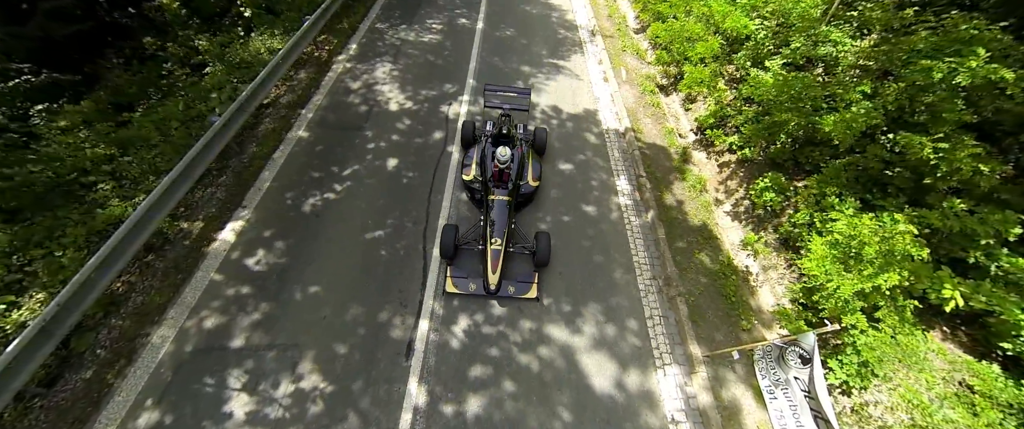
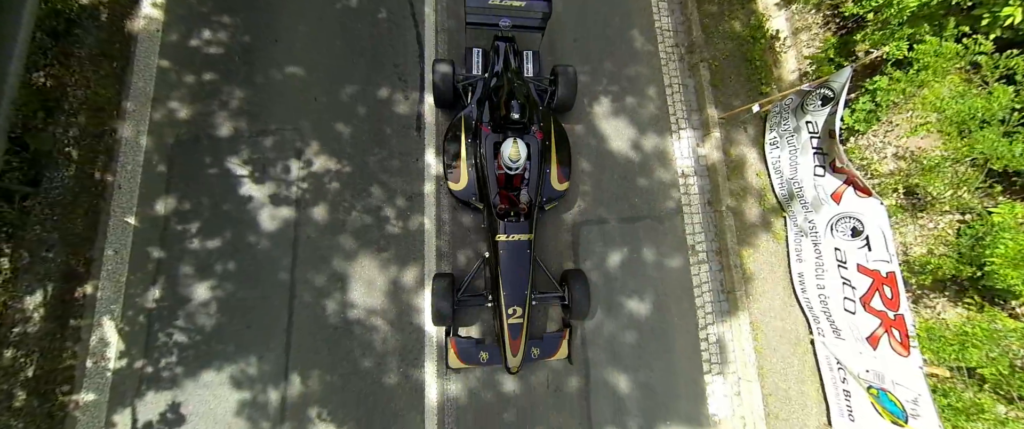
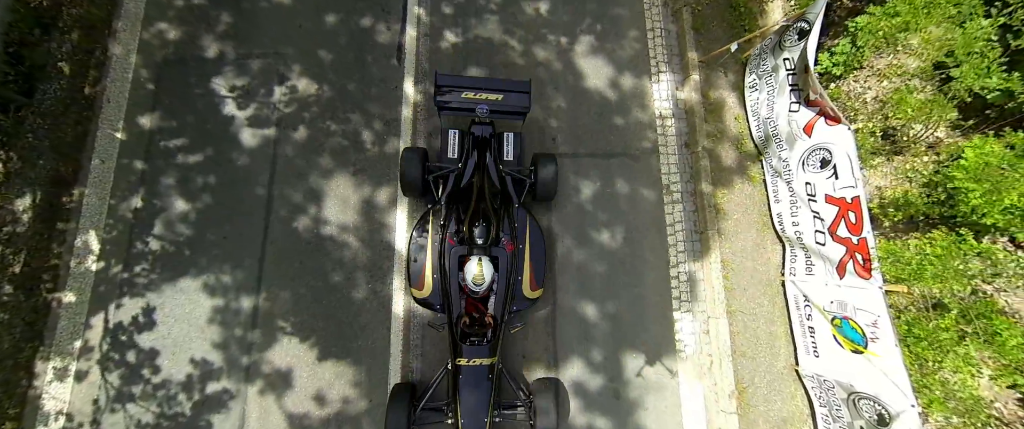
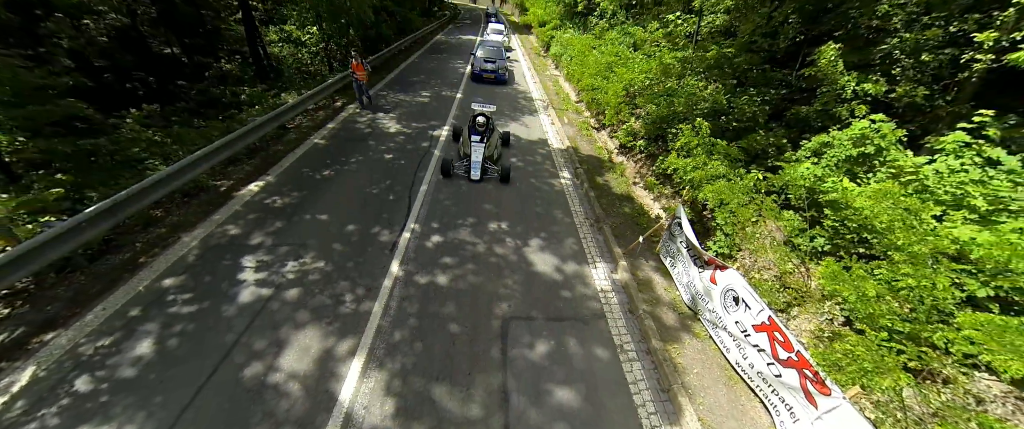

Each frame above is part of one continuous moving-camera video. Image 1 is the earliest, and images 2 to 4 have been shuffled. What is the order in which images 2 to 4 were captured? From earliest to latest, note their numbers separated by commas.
2, 3, 4
